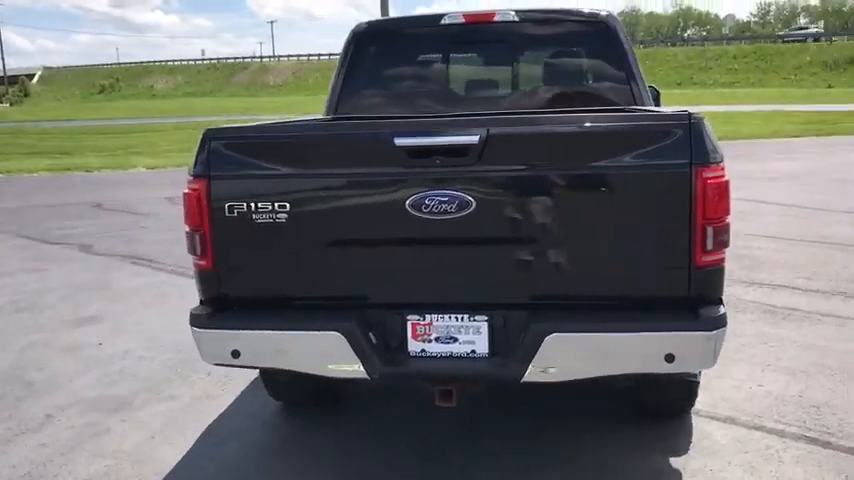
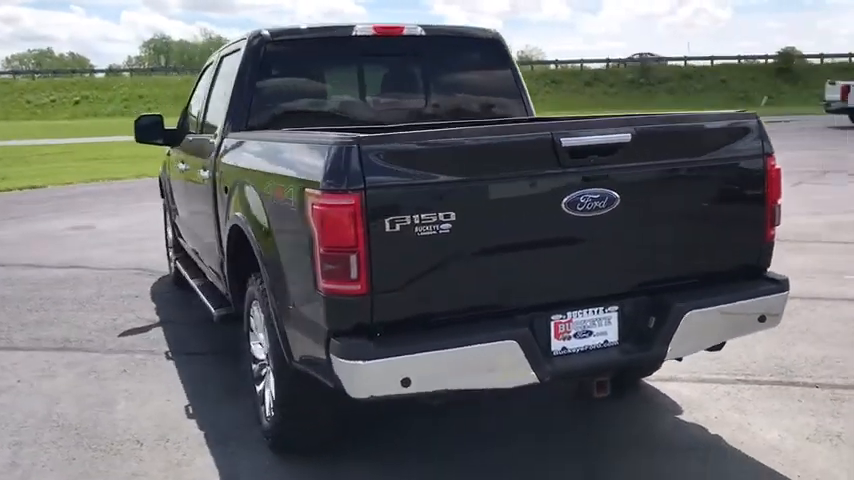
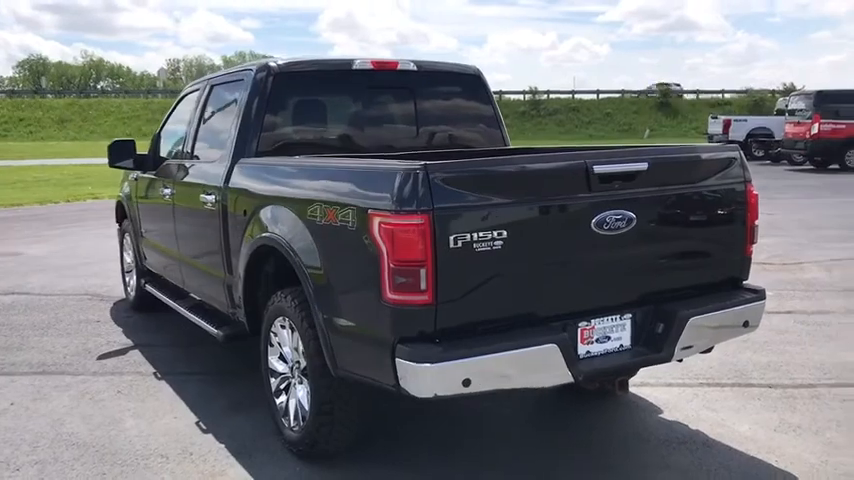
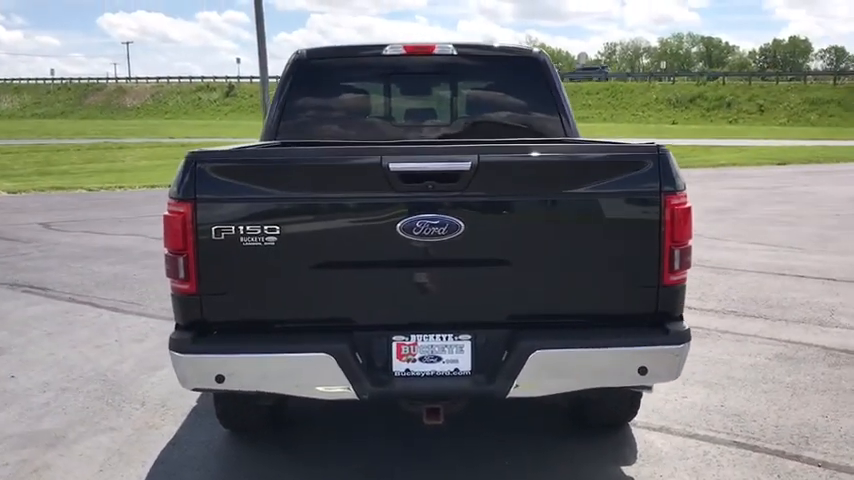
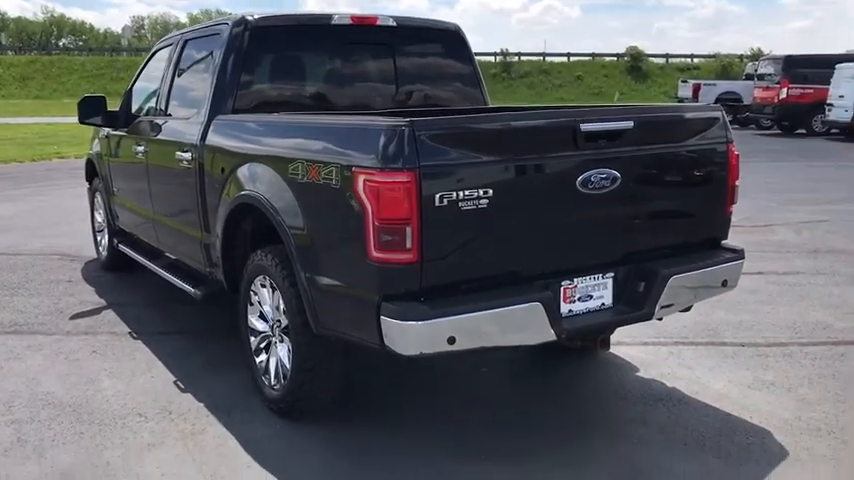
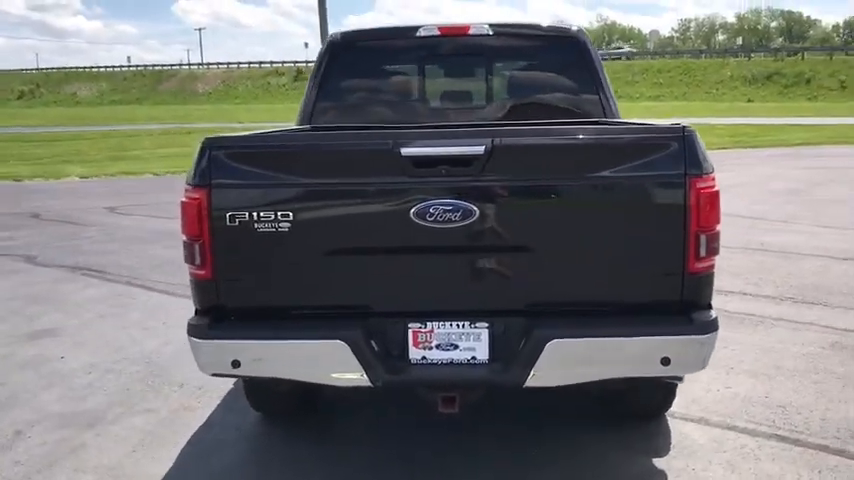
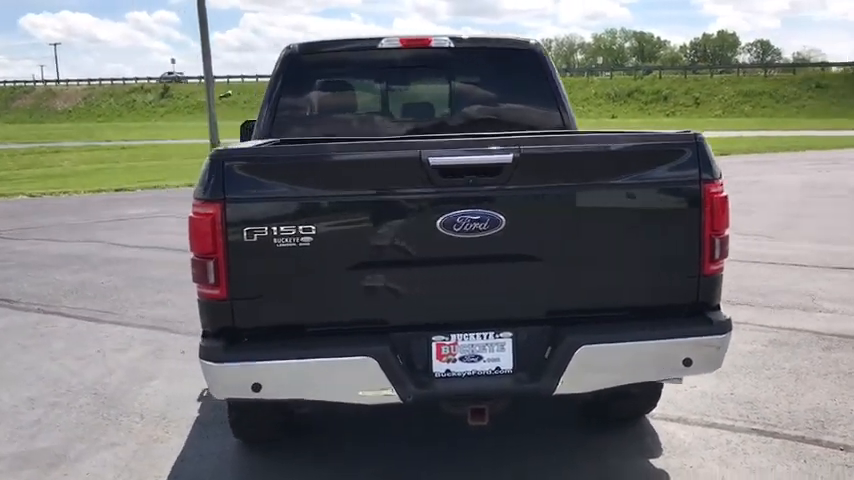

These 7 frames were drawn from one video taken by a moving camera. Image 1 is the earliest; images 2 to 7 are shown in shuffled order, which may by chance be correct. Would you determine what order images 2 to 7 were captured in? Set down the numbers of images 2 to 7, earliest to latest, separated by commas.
6, 4, 7, 2, 3, 5
